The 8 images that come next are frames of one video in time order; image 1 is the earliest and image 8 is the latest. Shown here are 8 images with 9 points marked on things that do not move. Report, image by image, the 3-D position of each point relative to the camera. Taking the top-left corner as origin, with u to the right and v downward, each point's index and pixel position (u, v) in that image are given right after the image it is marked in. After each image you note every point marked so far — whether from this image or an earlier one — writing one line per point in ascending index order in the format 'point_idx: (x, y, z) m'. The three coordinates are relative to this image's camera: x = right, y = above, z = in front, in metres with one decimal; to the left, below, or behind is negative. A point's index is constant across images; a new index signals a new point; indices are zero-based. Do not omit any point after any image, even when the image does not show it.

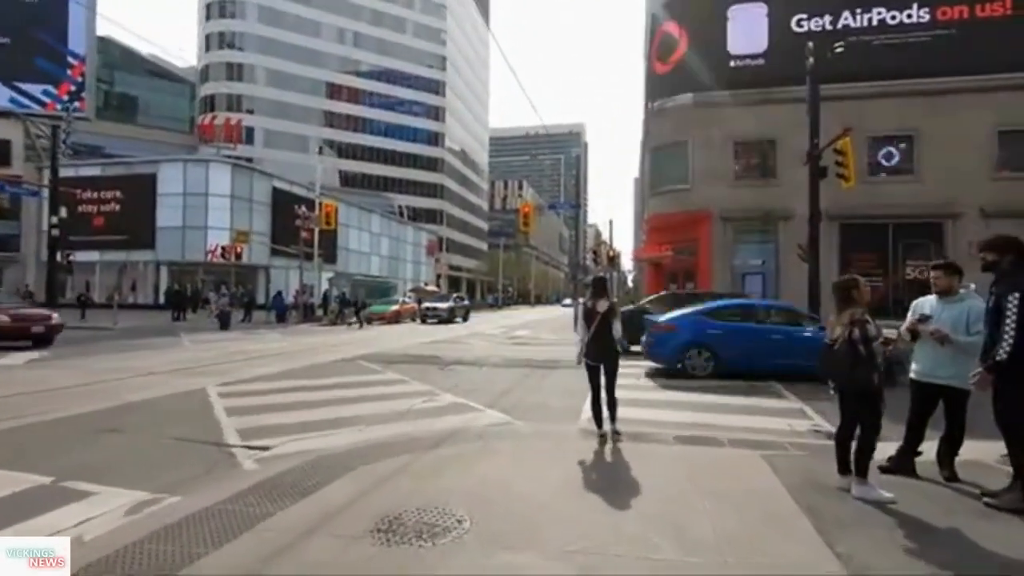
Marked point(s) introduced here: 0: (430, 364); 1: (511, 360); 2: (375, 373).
0: (-1.6, -1.4, +14.7) m
1: (-0.1, -1.5, +15.7) m
2: (-2.4, -1.5, +13.5) m
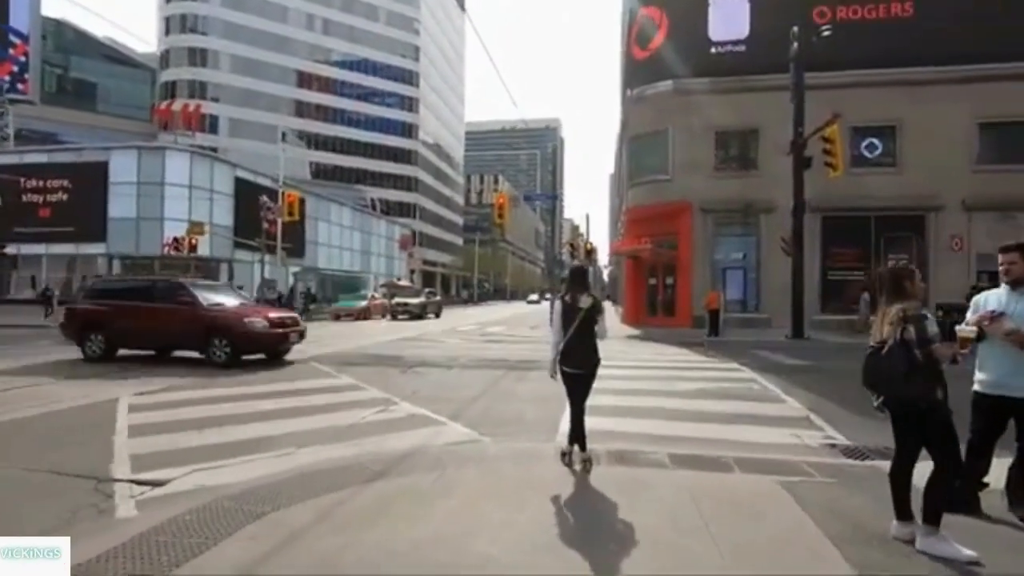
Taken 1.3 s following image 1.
0: (-2.1, -1.3, +13.3) m
1: (-0.6, -1.4, +14.4) m
2: (-2.8, -1.4, +12.1) m
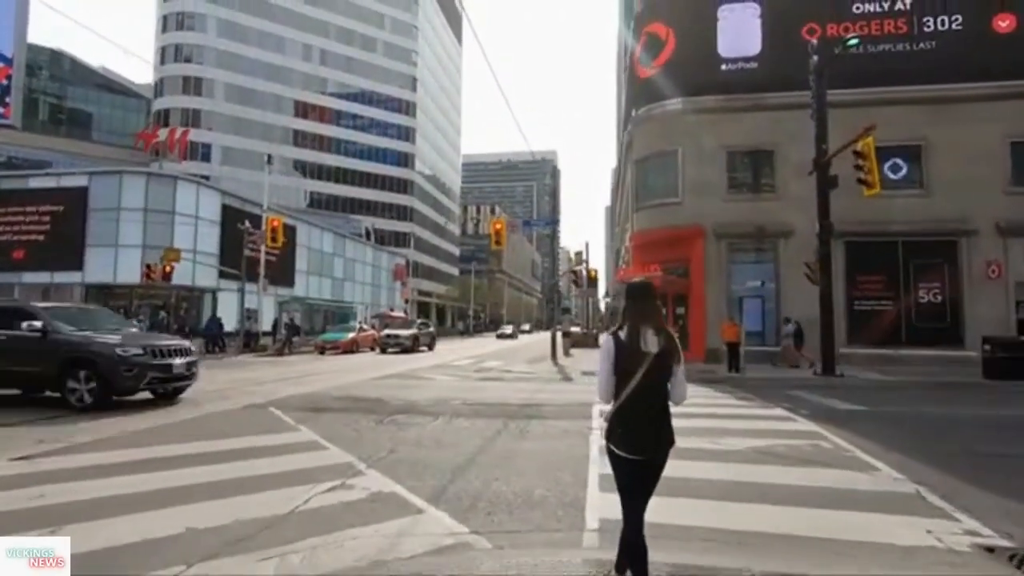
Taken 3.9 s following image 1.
0: (-2.1, -1.8, +11.0) m
1: (-0.6, -1.8, +12.0) m
2: (-2.8, -1.7, +9.7) m
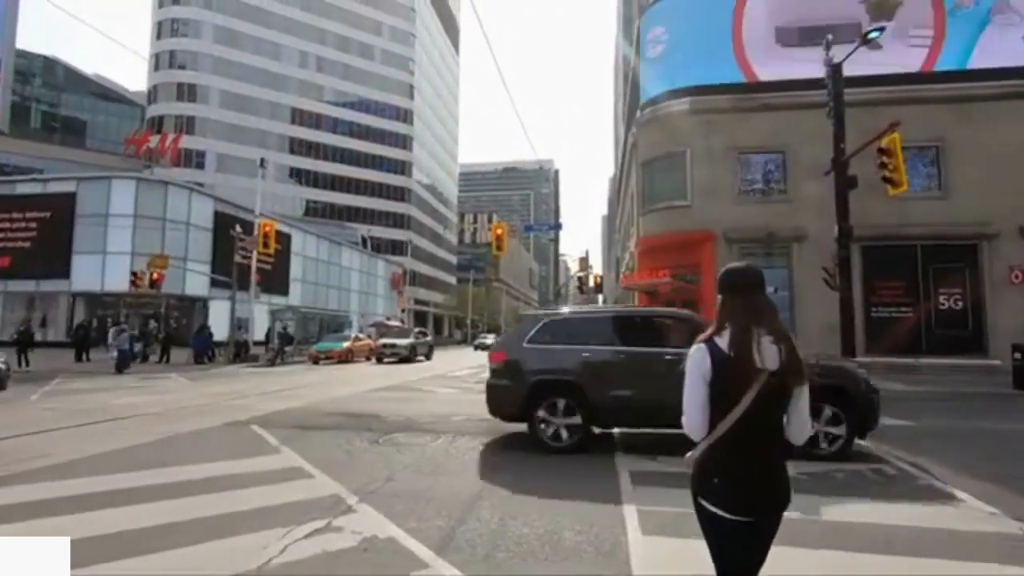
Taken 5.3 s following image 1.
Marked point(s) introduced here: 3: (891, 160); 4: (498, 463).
0: (-2.0, -1.8, +9.8) m
1: (-0.5, -1.9, +10.9) m
2: (-2.7, -1.8, +8.6) m
3: (+8.9, +3.0, +18.4) m
4: (-0.2, -1.8, +7.9) m
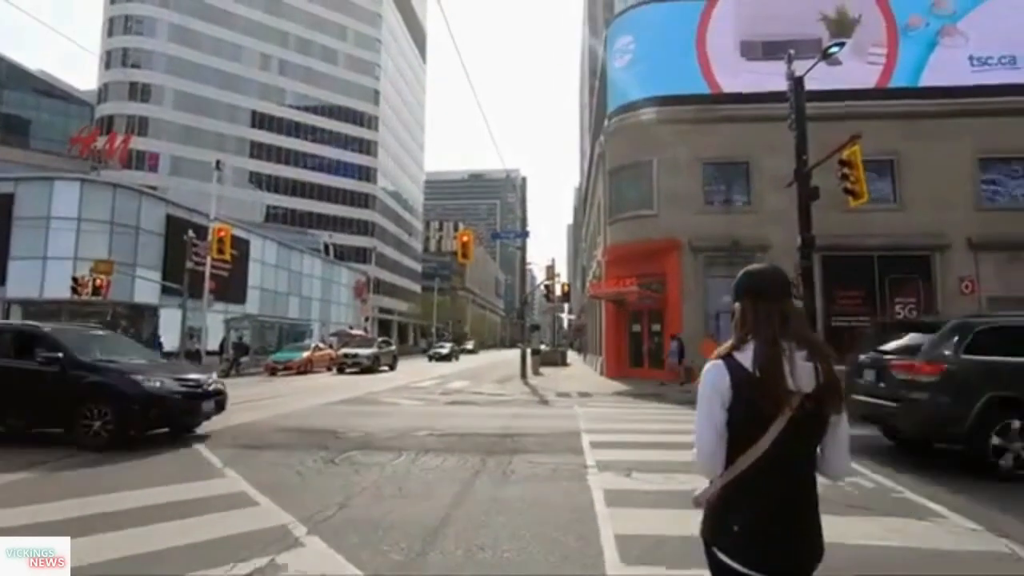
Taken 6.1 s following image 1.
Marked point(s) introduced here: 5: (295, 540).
0: (-2.4, -1.9, +9.2) m
1: (-0.9, -2.0, +10.4) m
2: (-3.0, -1.9, +7.9) m
3: (+8.1, +2.8, +18.4) m
4: (-0.5, -1.8, +7.4) m
5: (-1.5, -1.7, +5.3) m
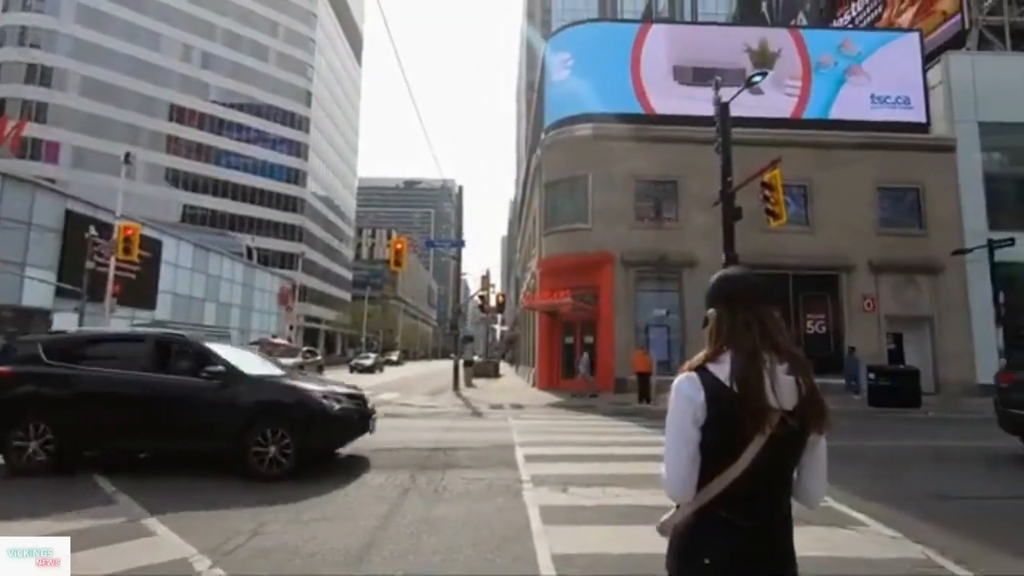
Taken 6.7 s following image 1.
0: (-3.1, -2.0, +8.8) m
1: (-1.8, -2.1, +10.0) m
2: (-3.7, -1.9, +7.5) m
3: (+6.6, +2.4, +18.8) m
4: (-1.1, -1.9, +7.1) m
5: (-1.9, -1.7, +4.9) m
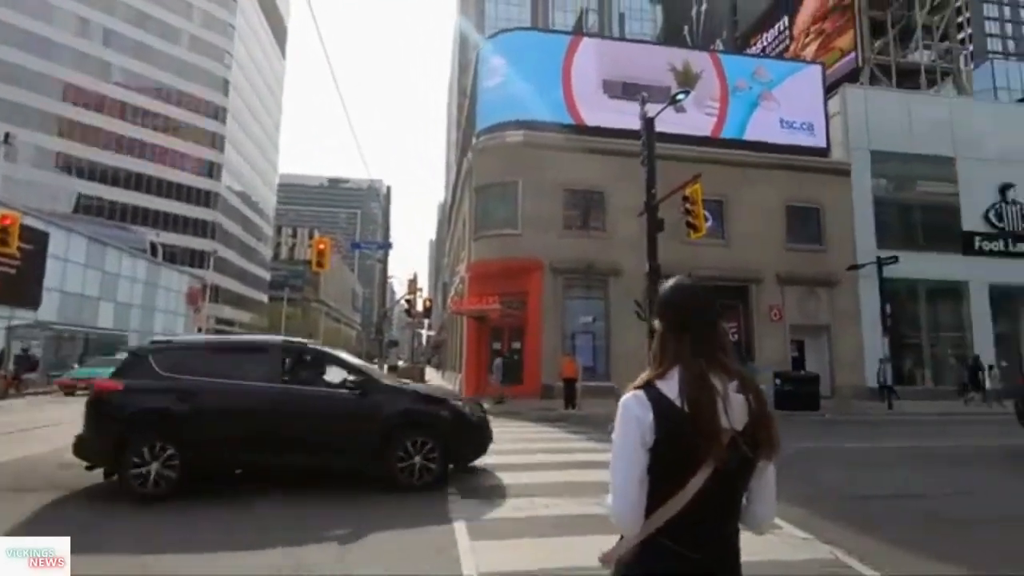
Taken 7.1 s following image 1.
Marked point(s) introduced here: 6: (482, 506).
0: (-4.0, -2.0, +9.1) m
1: (-2.7, -2.2, +10.5) m
2: (-4.4, -2.0, +7.7) m
3: (+4.8, +2.1, +20.0) m
4: (-1.8, -2.0, +7.6) m
5: (-2.3, -1.8, +5.4) m
6: (-0.3, -2.1, +8.1) m
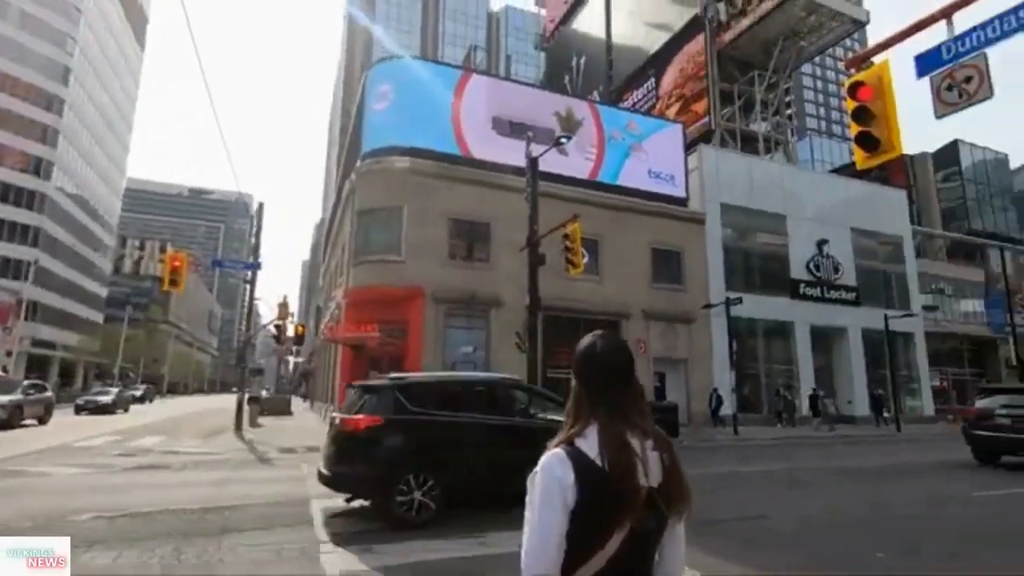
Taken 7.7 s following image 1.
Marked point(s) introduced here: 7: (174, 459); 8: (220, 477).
0: (-5.4, -2.3, +9.2) m
1: (-4.4, -2.6, +10.8) m
2: (-5.6, -2.2, +7.8) m
3: (+1.7, +1.2, +21.5) m
4: (-3.0, -2.3, +8.1) m
5: (-3.2, -2.0, +5.8) m
6: (-1.6, -2.4, +8.8) m
7: (-6.8, -3.5, +17.9) m
8: (-4.5, -3.0, +14.0) m
